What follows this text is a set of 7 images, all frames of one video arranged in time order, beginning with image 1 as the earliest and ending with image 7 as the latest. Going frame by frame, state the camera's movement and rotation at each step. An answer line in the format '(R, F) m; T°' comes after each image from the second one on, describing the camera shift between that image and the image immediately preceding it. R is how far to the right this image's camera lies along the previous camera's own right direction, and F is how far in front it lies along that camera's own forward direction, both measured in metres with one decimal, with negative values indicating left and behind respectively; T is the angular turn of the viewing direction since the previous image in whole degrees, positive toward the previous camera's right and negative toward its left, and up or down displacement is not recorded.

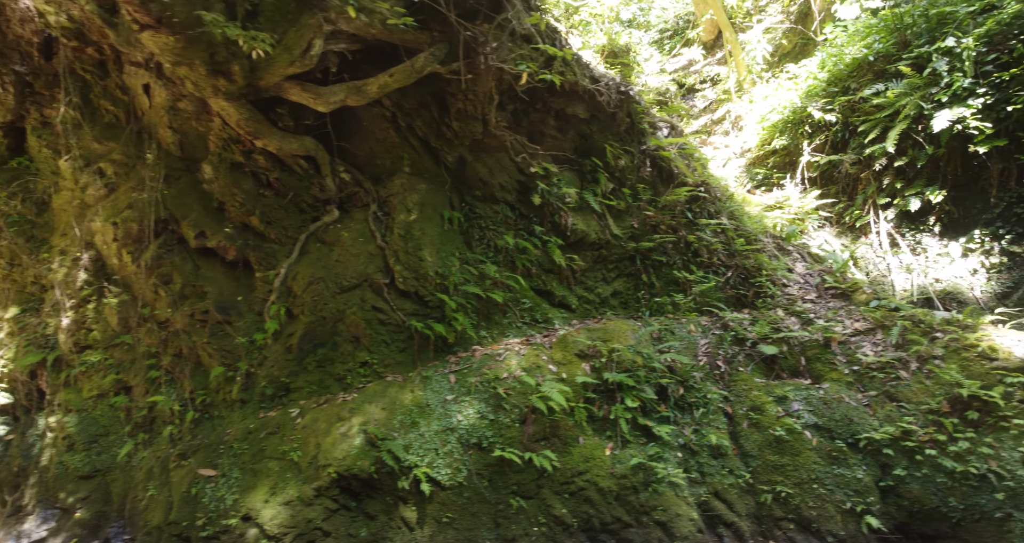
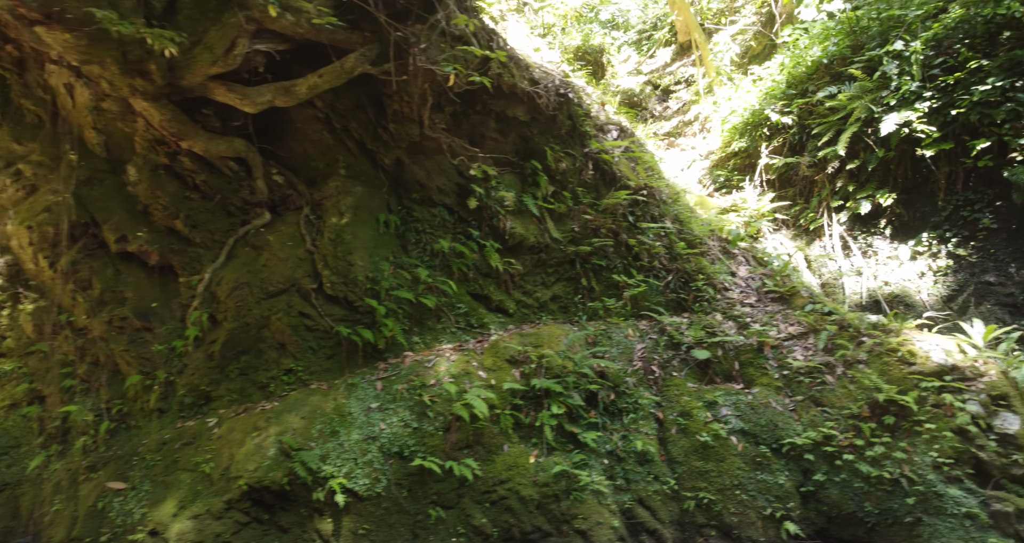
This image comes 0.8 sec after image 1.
(+0.5, +0.1) m; +2°
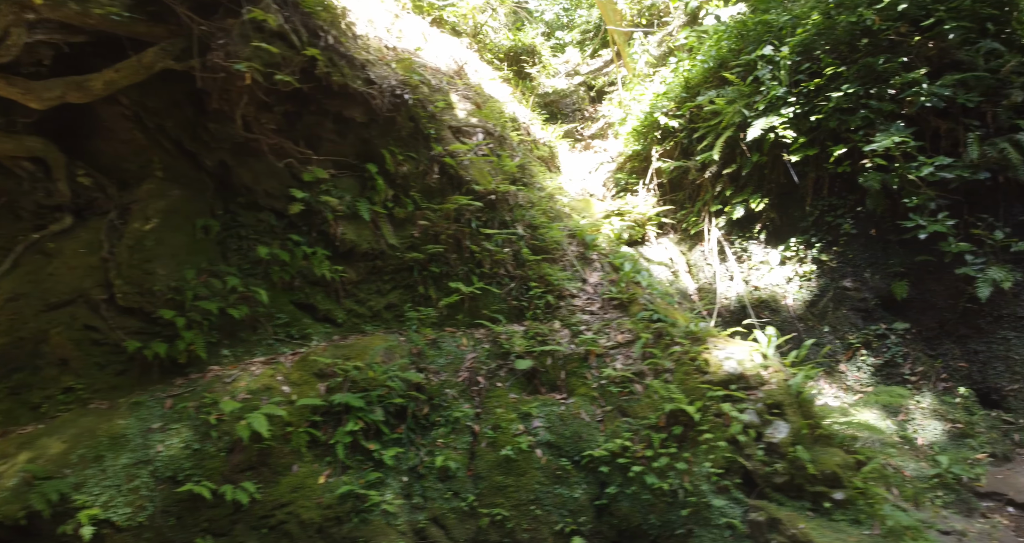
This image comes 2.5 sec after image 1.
(+1.3, +0.1) m; +4°
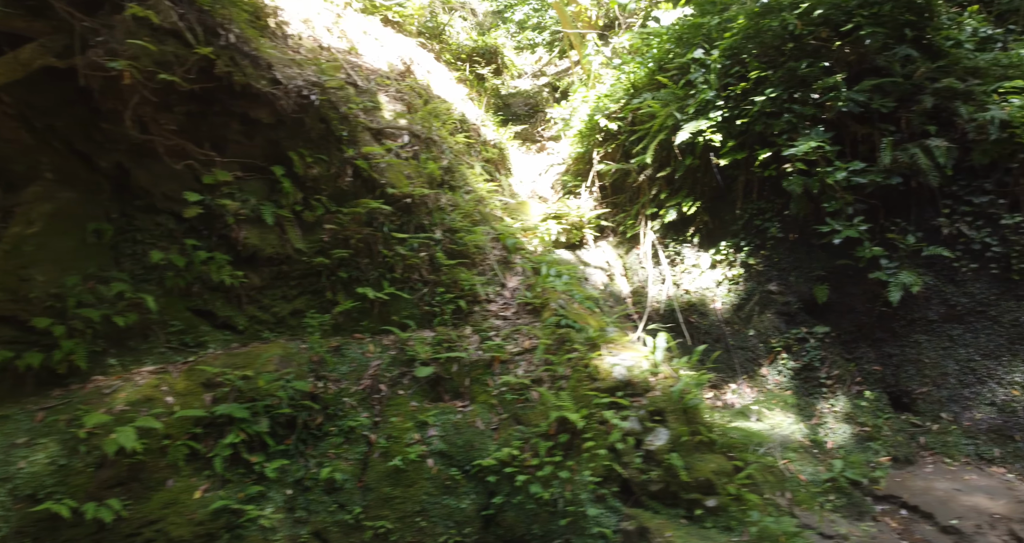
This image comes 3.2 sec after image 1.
(+0.7, +0.1) m; +2°
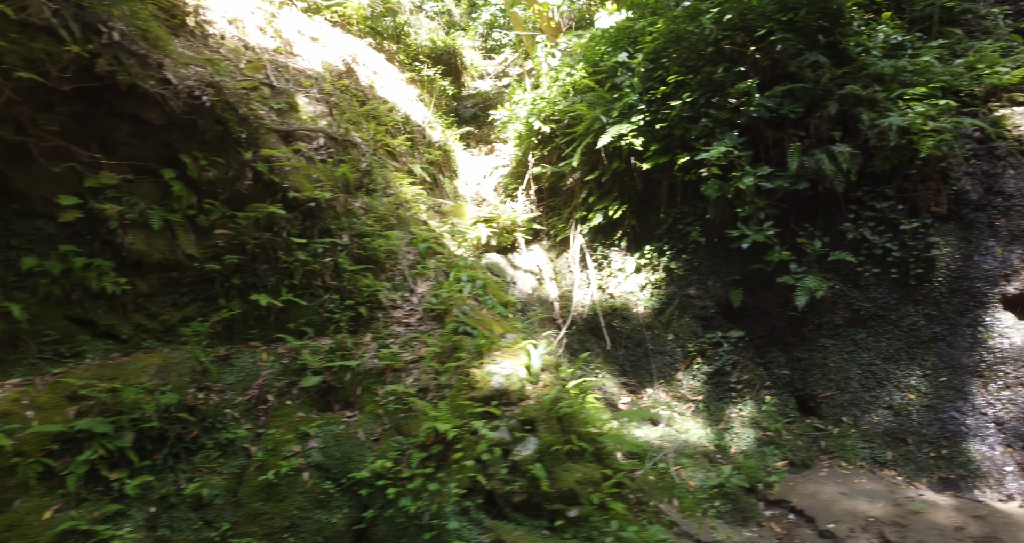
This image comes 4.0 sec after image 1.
(+0.8, +0.1) m; +2°
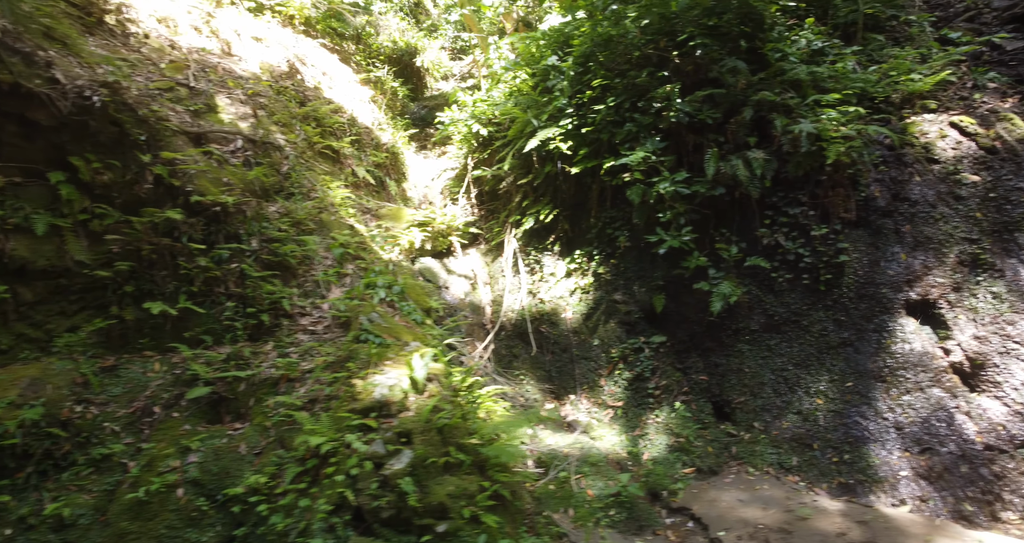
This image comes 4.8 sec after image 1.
(+0.7, +0.1) m; +2°
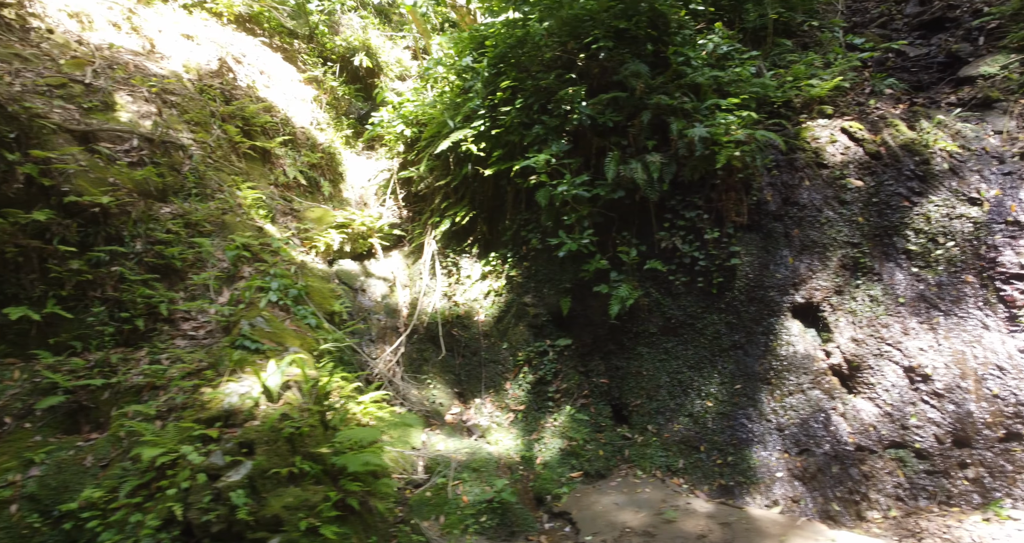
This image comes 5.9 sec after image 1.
(+0.9, +0.1) m; +2°
